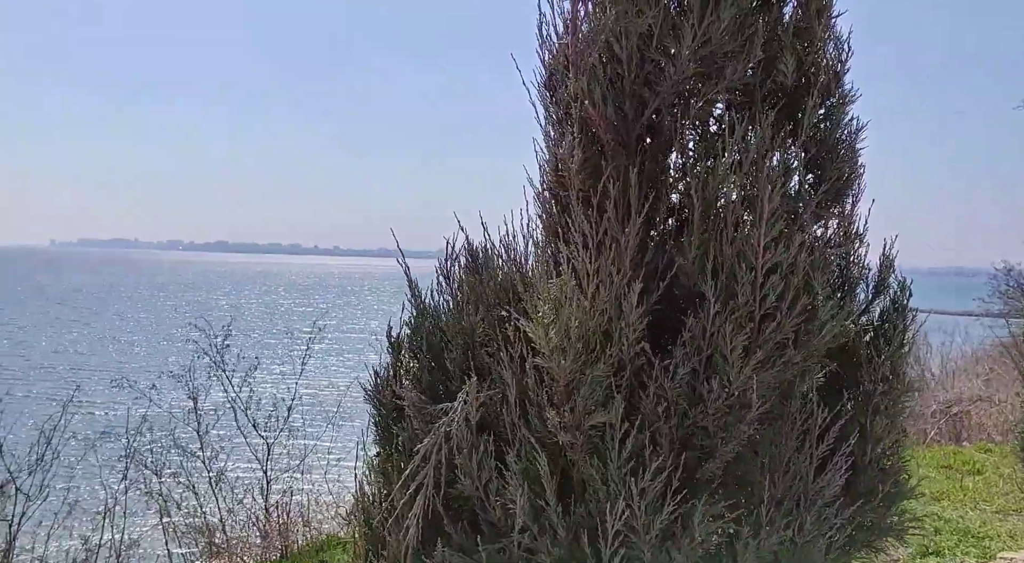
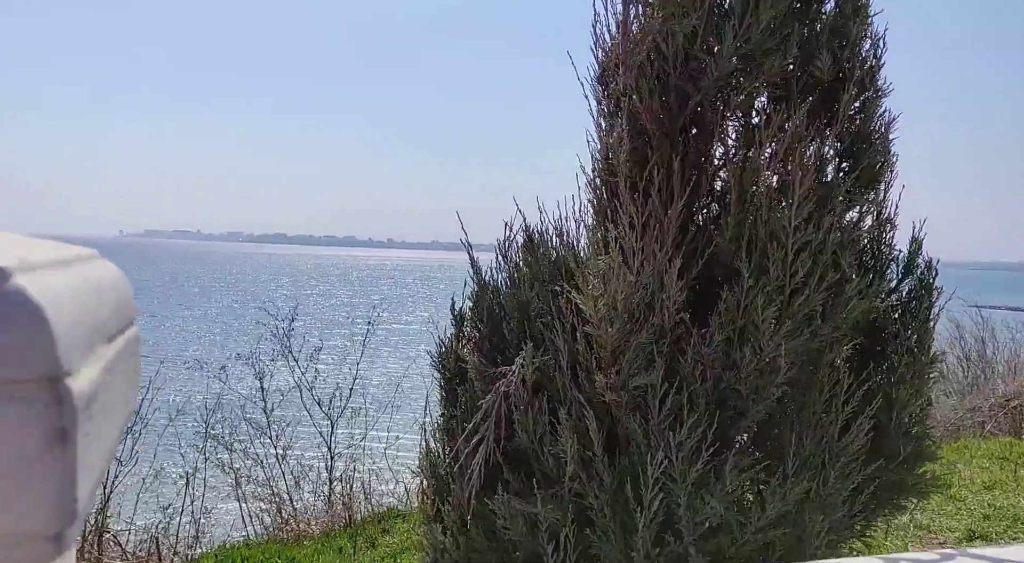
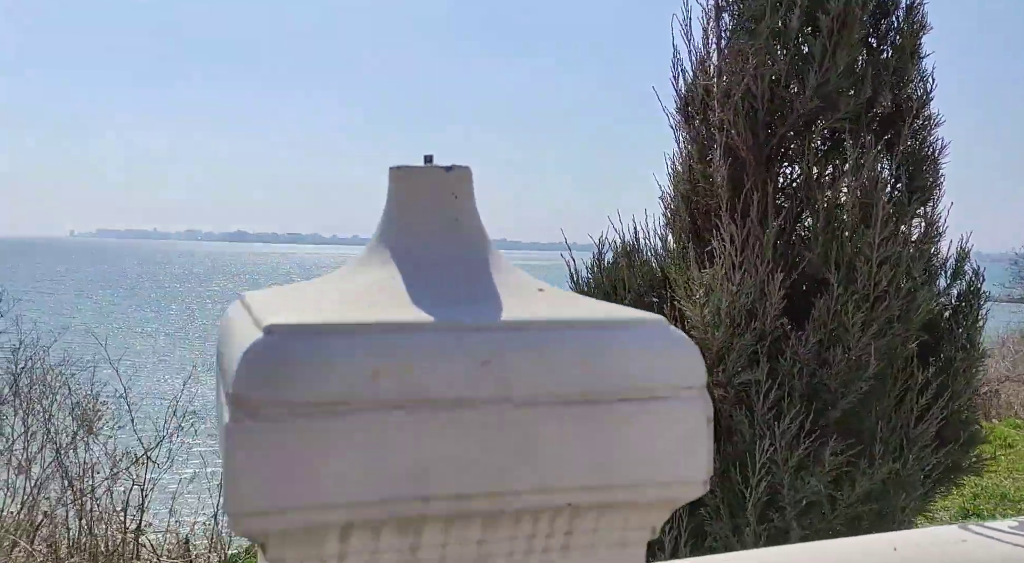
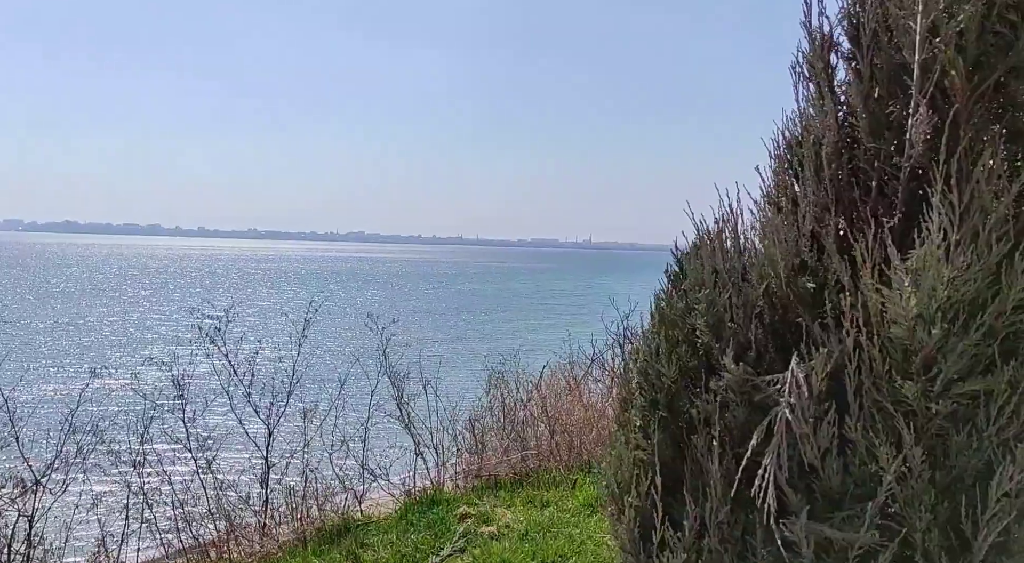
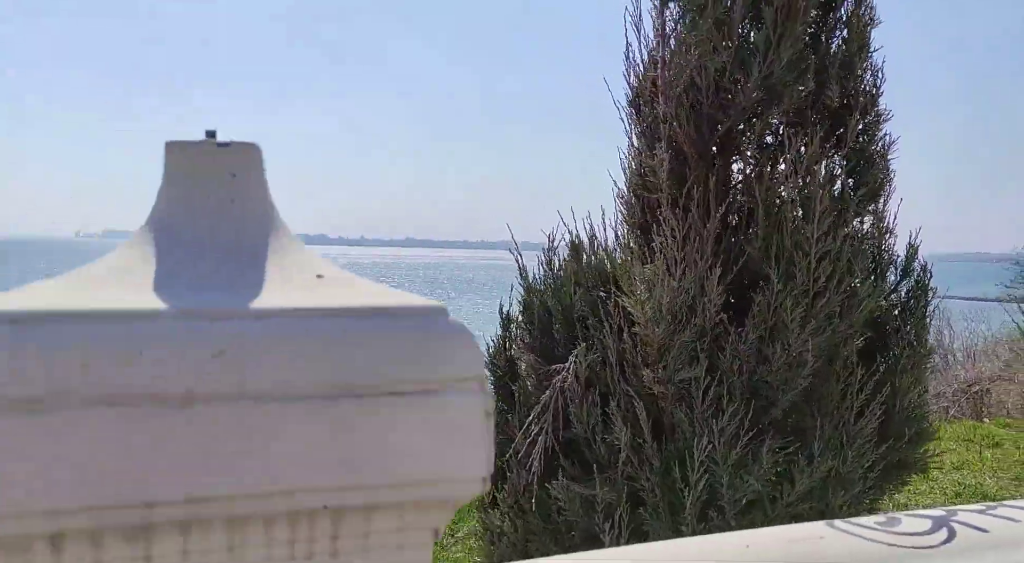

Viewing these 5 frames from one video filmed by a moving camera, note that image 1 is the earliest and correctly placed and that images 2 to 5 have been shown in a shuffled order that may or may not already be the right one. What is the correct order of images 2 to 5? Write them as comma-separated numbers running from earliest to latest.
2, 5, 3, 4
